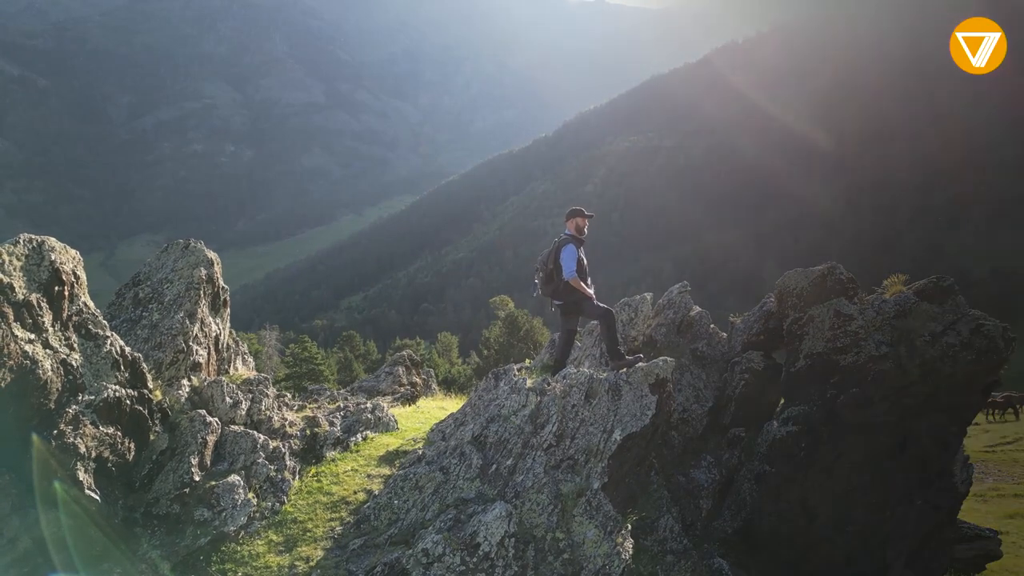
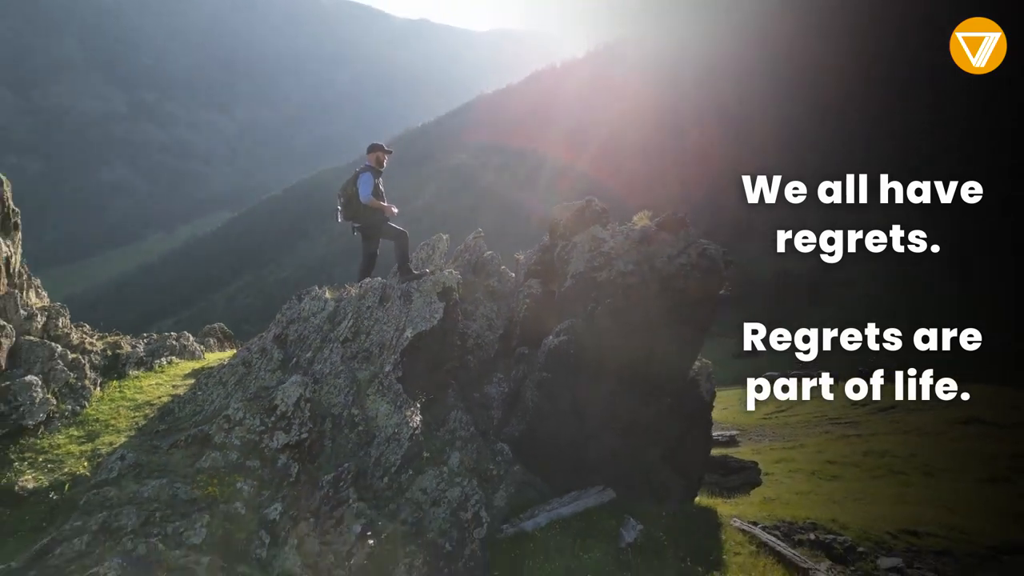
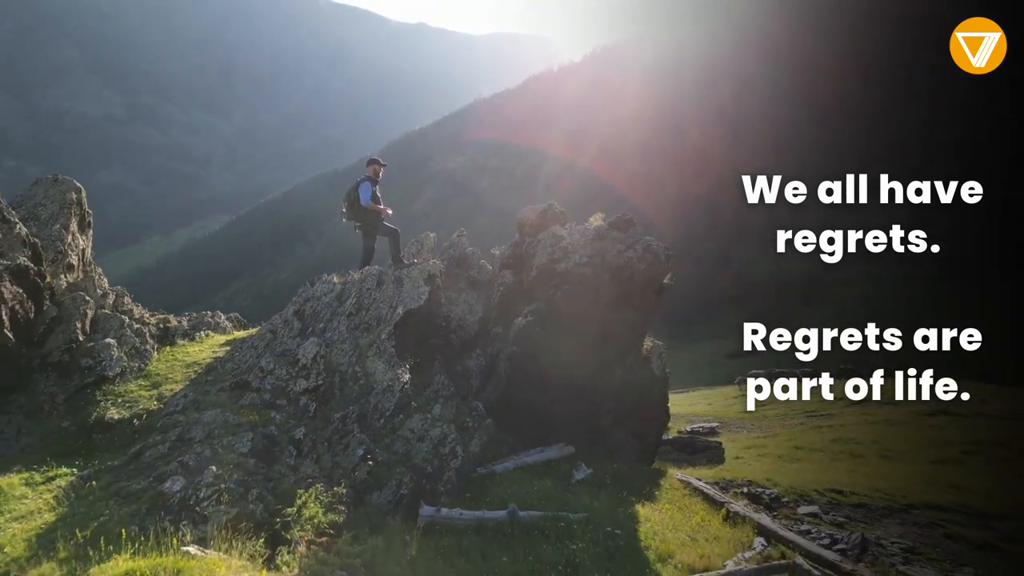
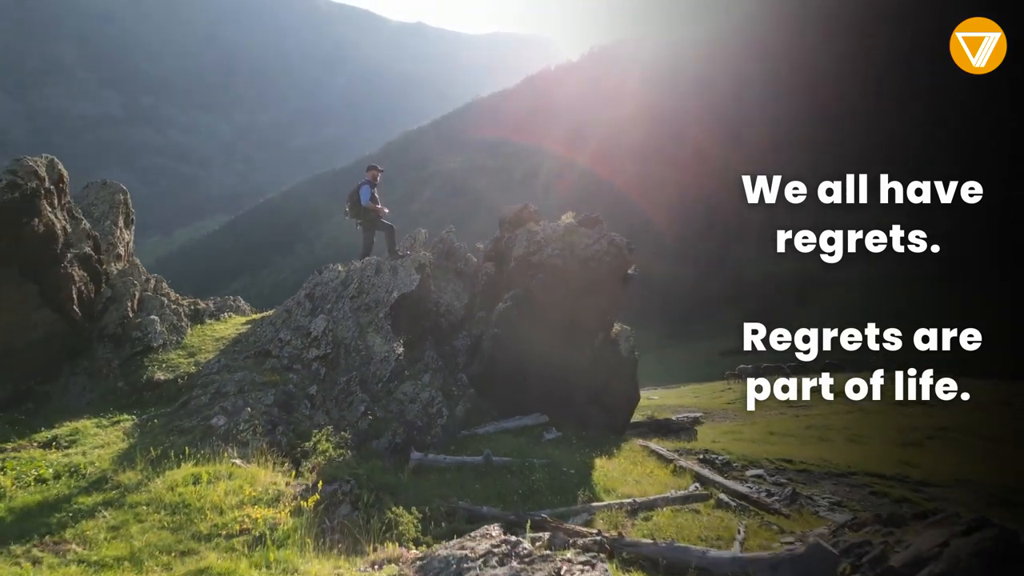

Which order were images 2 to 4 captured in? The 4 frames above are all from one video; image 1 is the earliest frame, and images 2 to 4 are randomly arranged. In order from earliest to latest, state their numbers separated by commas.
2, 3, 4
